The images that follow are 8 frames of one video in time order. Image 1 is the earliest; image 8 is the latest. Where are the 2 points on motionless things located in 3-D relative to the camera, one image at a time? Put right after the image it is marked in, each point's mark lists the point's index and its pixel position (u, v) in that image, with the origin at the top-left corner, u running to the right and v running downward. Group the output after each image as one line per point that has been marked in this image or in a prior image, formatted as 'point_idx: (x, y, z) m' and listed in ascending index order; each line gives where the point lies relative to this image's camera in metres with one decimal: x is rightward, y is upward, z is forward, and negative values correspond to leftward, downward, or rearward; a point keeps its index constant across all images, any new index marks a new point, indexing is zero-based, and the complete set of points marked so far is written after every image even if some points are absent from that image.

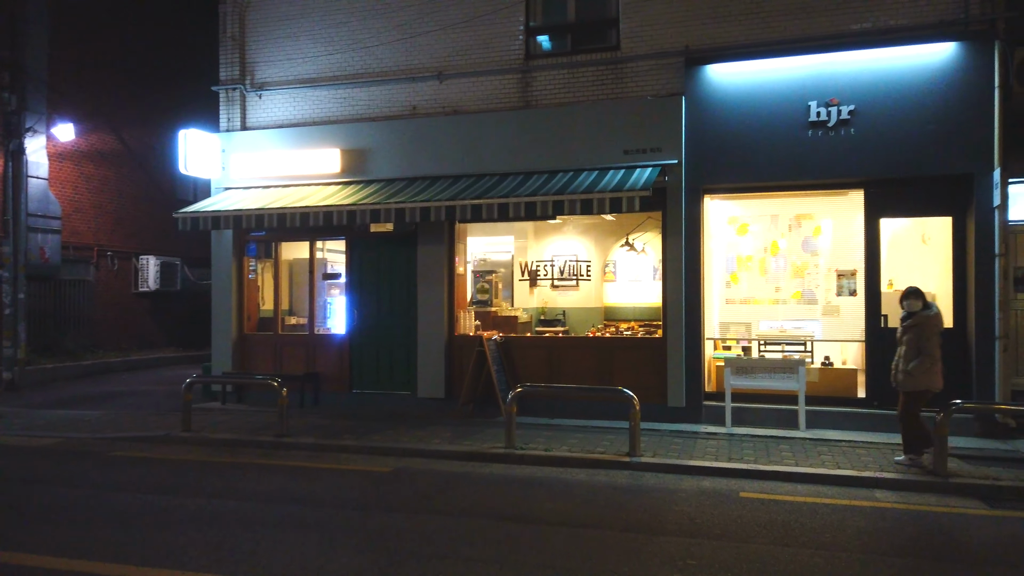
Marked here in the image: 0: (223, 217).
0: (-4.1, +1.0, +11.1) m
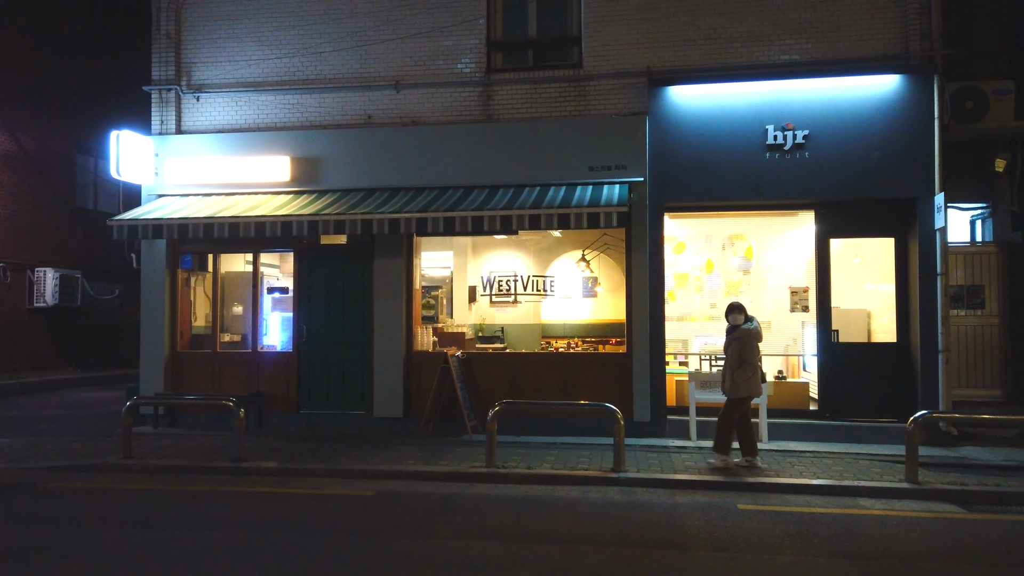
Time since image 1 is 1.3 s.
0: (-4.6, +0.8, +10.3) m
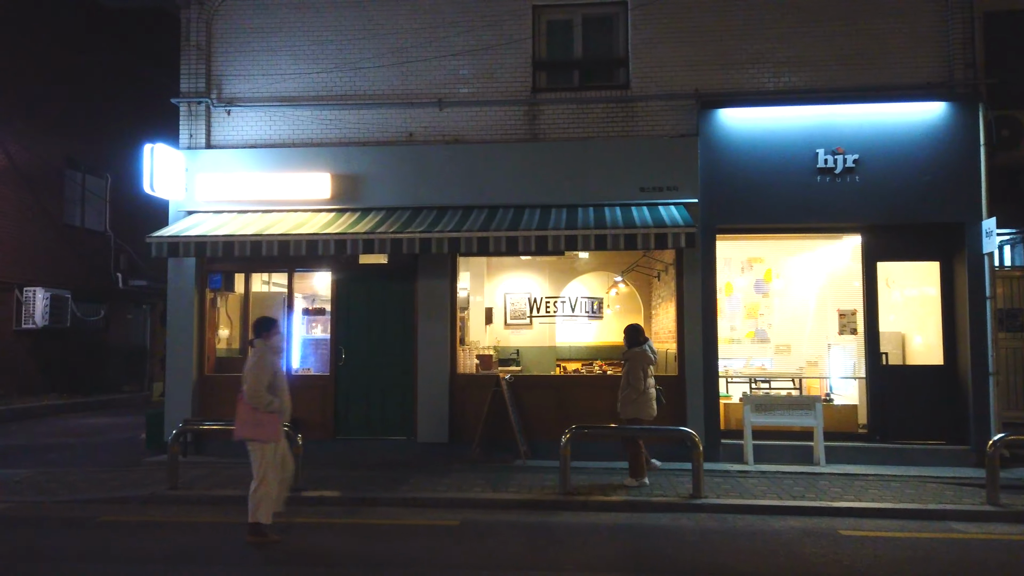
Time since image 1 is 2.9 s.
0: (-3.9, +0.6, +9.9) m
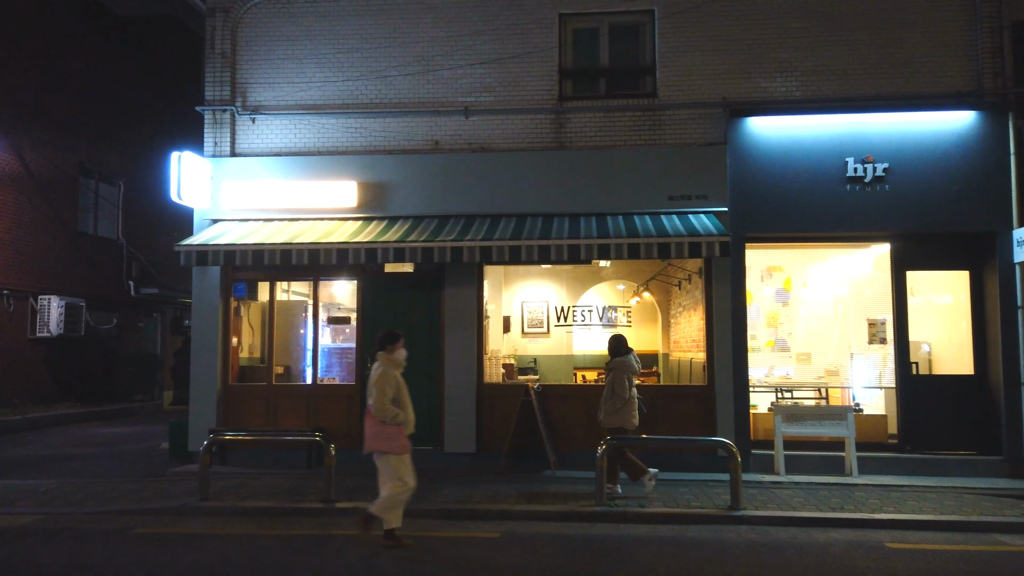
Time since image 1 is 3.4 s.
0: (-3.5, +0.5, +9.8) m
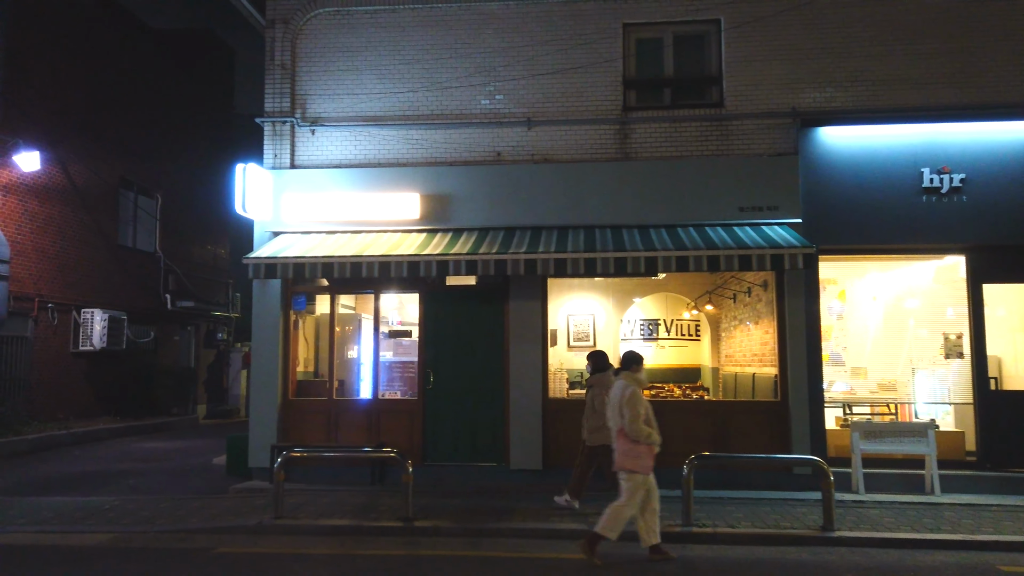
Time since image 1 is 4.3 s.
0: (-2.6, +0.3, +9.7) m
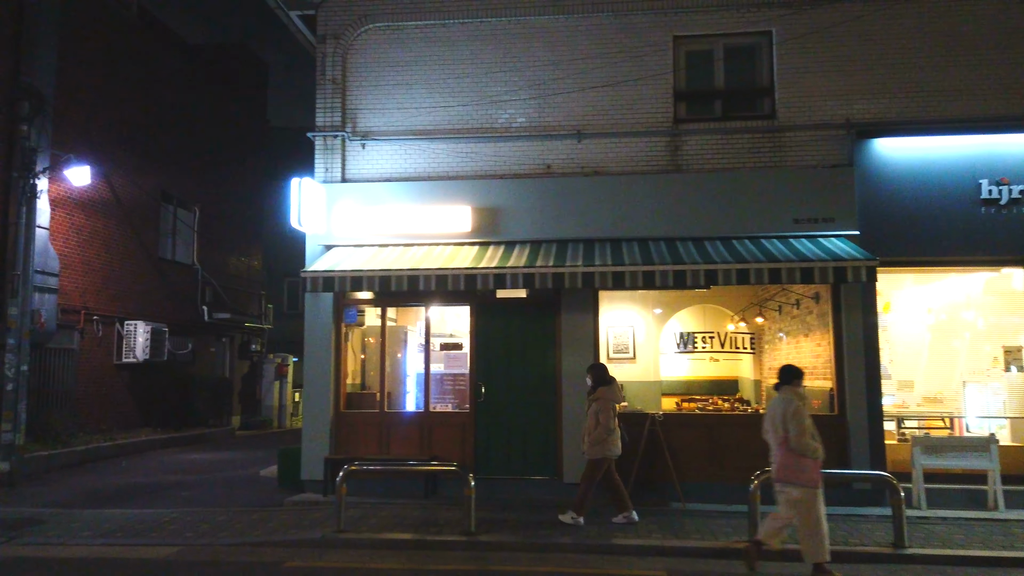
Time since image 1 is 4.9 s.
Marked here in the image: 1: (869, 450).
0: (-1.9, +0.1, +9.7) m
1: (+4.6, -2.1, +9.7) m
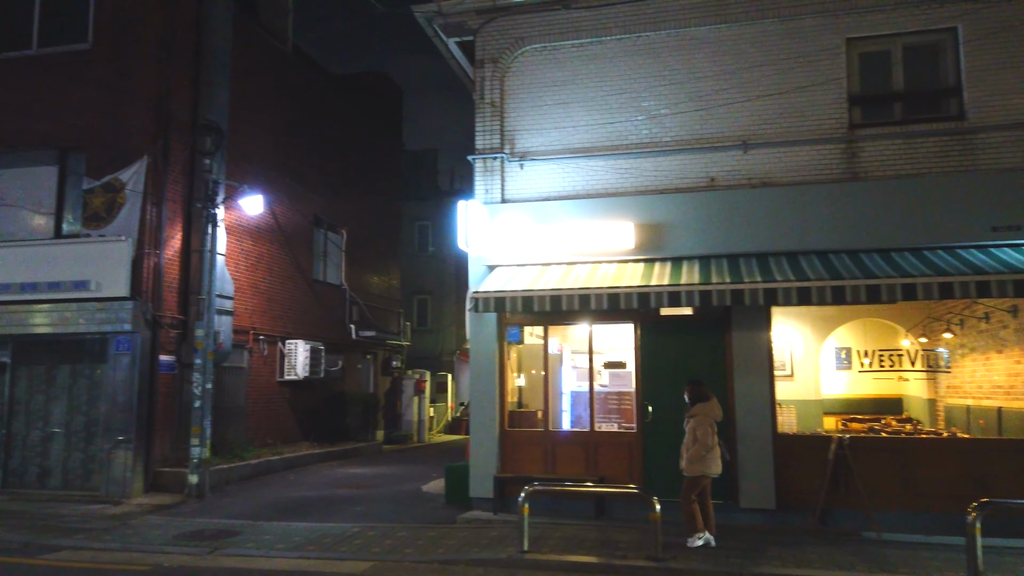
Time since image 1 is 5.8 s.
0: (+0.2, -0.1, +9.8) m
1: (+6.7, -2.2, +8.8) m
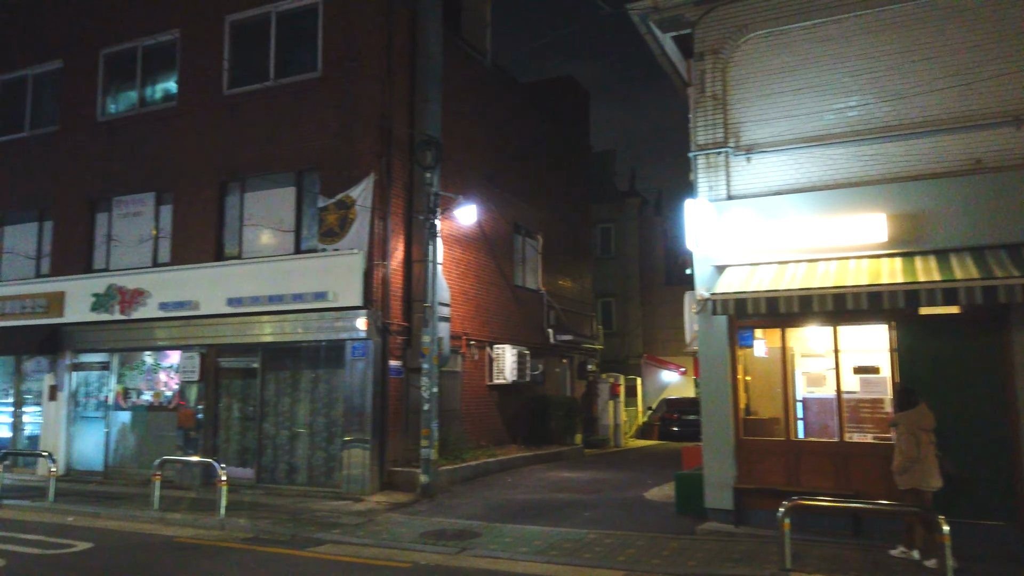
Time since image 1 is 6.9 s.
0: (+3.2, -0.1, +9.2) m
1: (+9.3, -2.0, +6.8) m
